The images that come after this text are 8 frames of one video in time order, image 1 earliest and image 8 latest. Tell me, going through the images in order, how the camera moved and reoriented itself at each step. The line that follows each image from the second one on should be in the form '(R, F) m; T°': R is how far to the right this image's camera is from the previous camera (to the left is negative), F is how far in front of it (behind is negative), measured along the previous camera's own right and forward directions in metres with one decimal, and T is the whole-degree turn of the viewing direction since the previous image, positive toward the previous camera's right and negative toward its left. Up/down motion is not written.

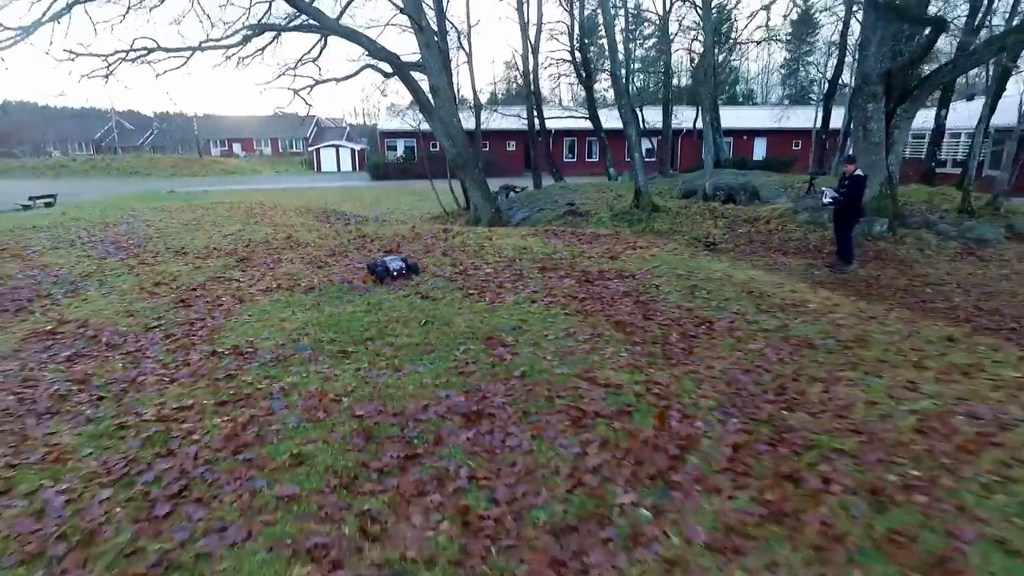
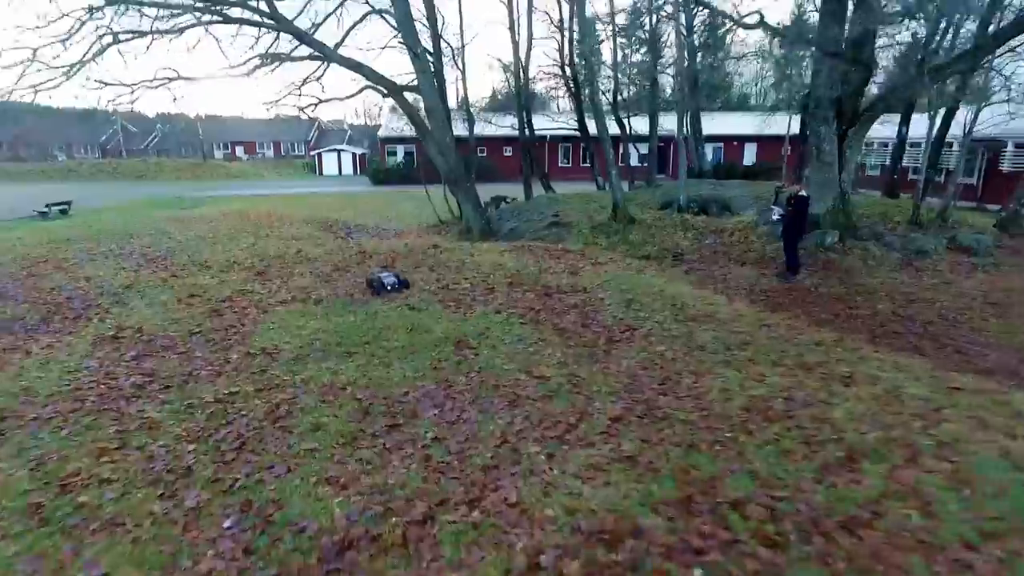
(+0.2, -0.8) m; 0°
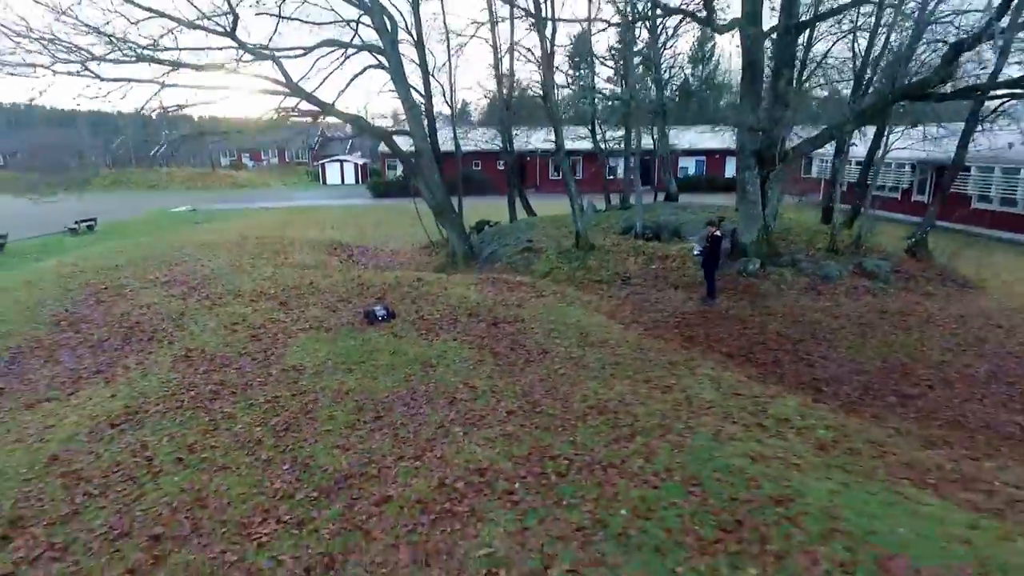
(+0.5, -1.7) m; 0°
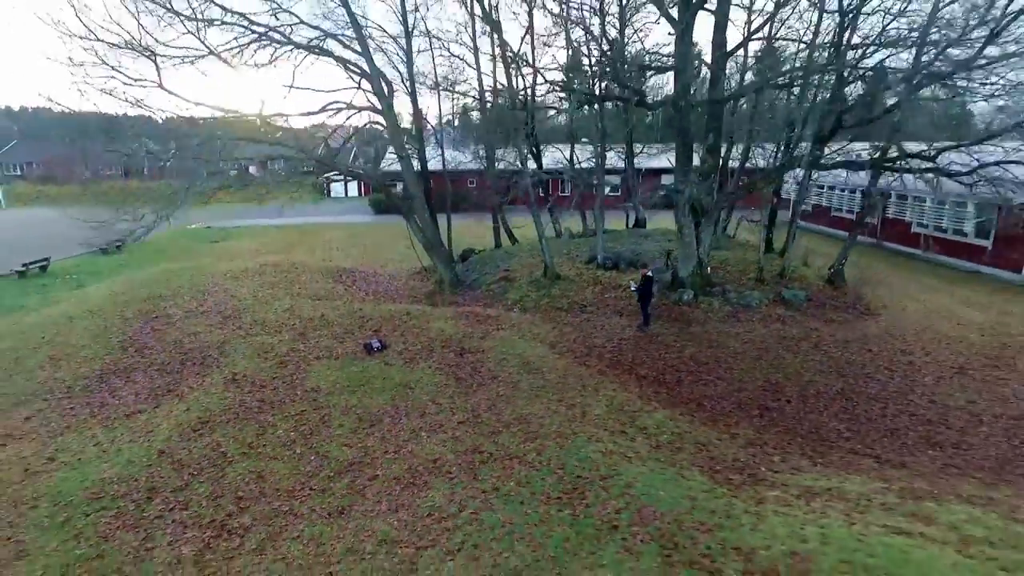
(+0.6, -2.1) m; 0°
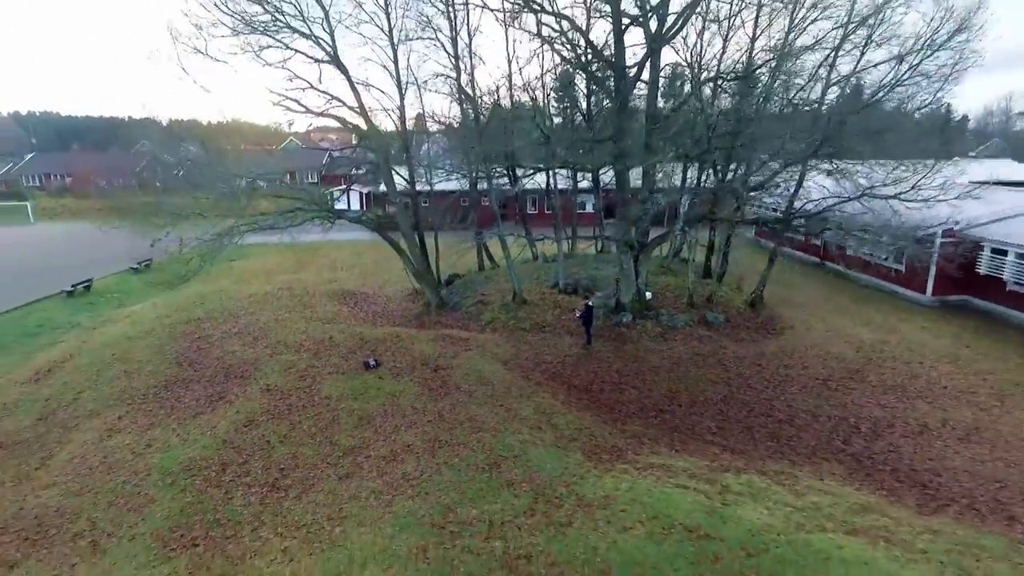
(+0.7, -2.9) m; 0°
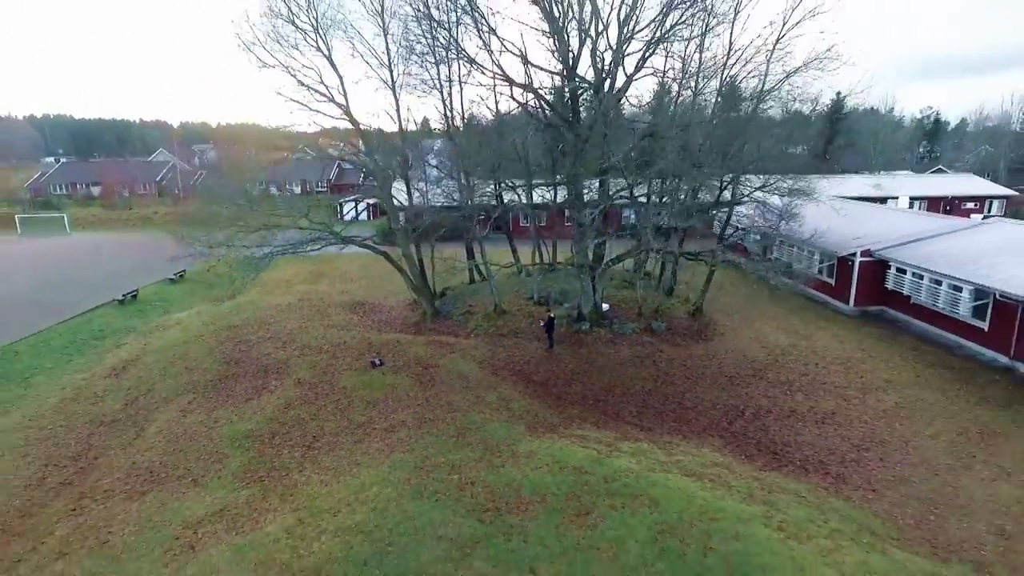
(+0.8, -3.5) m; -1°
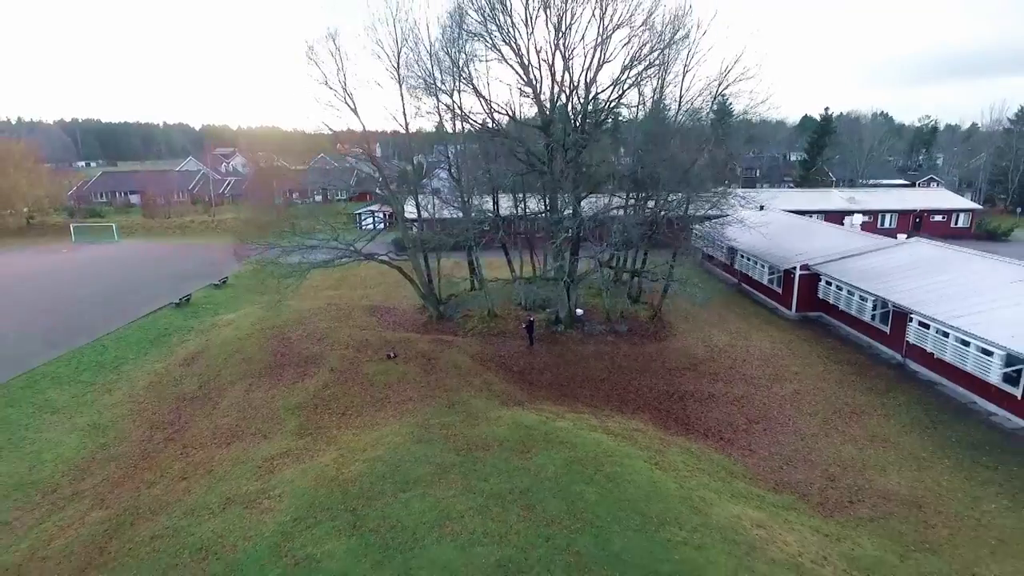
(+0.9, -4.3) m; -1°
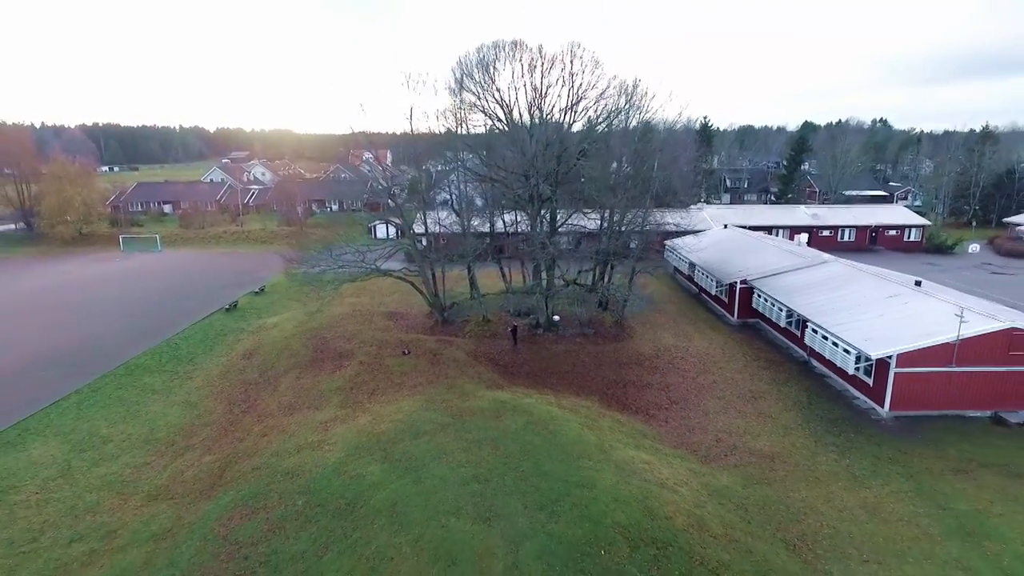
(+0.9, -5.8) m; -1°
